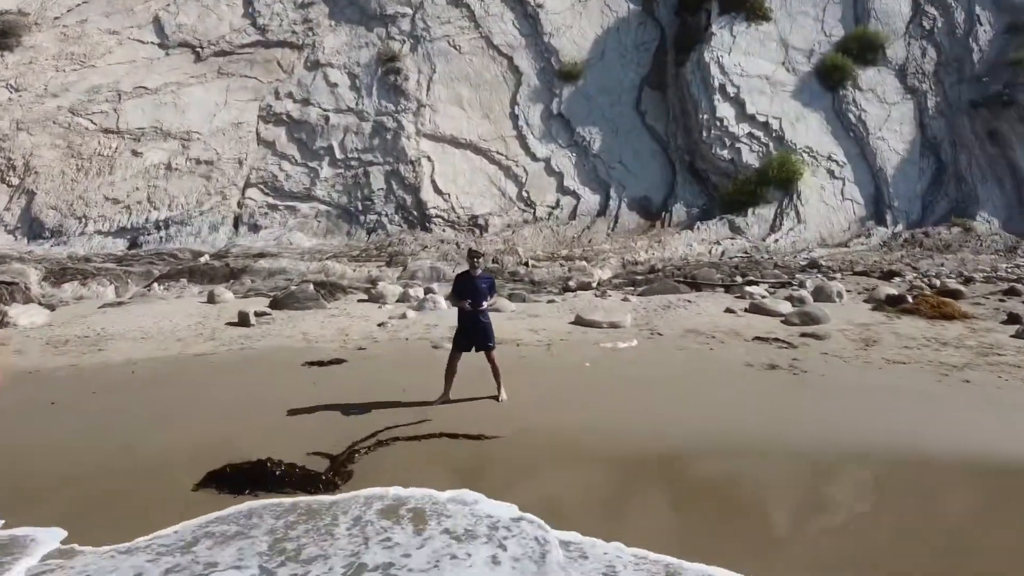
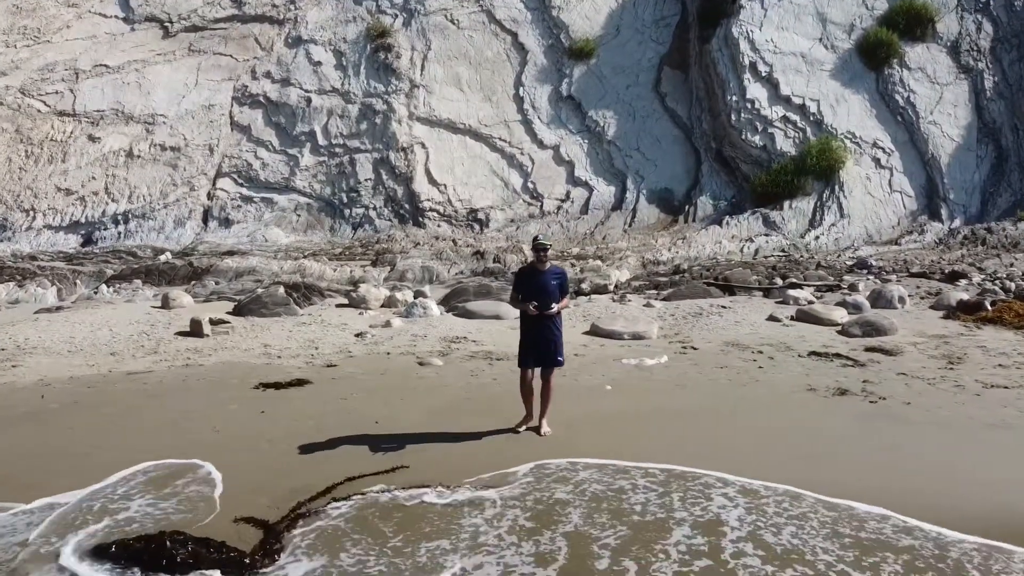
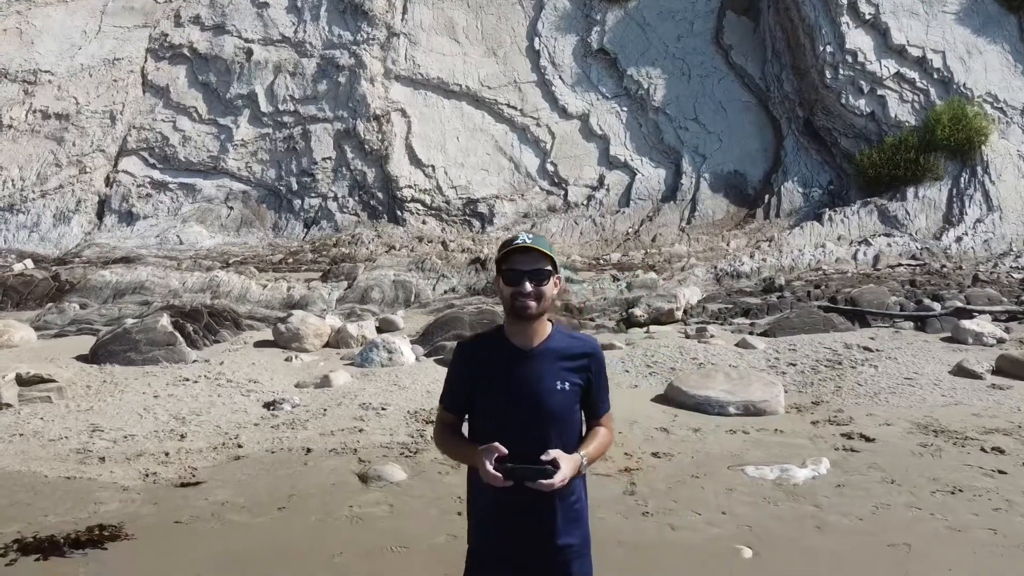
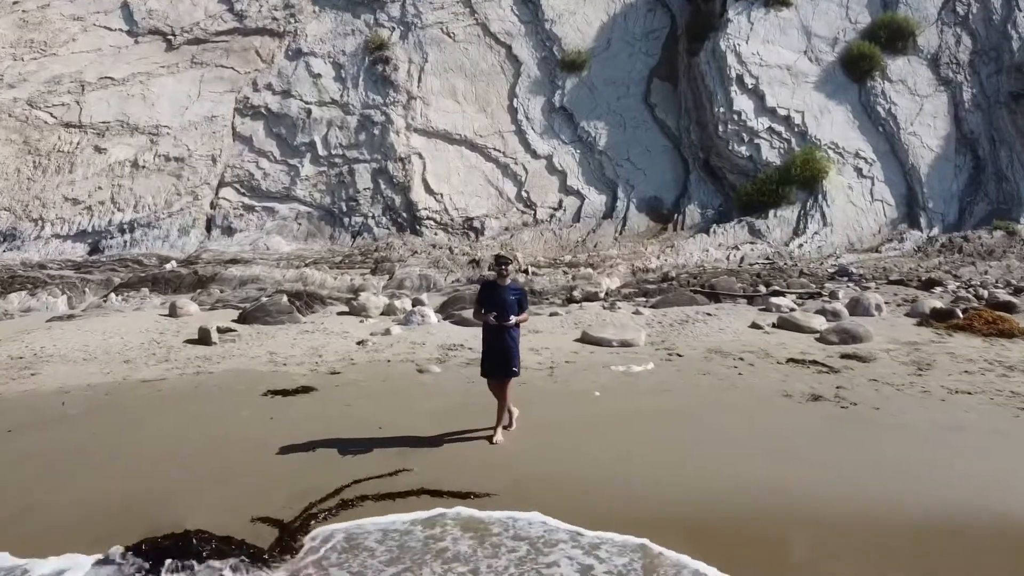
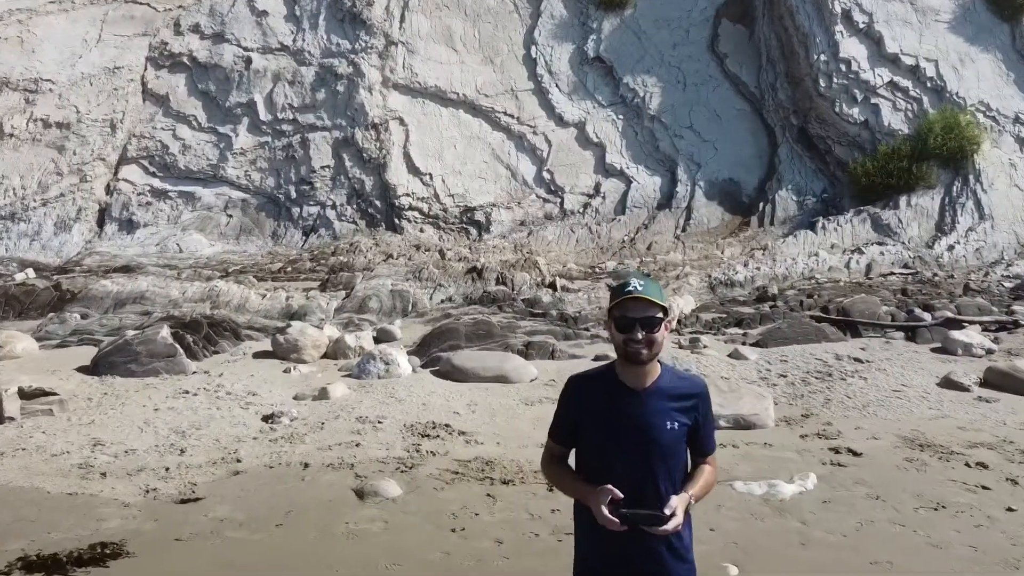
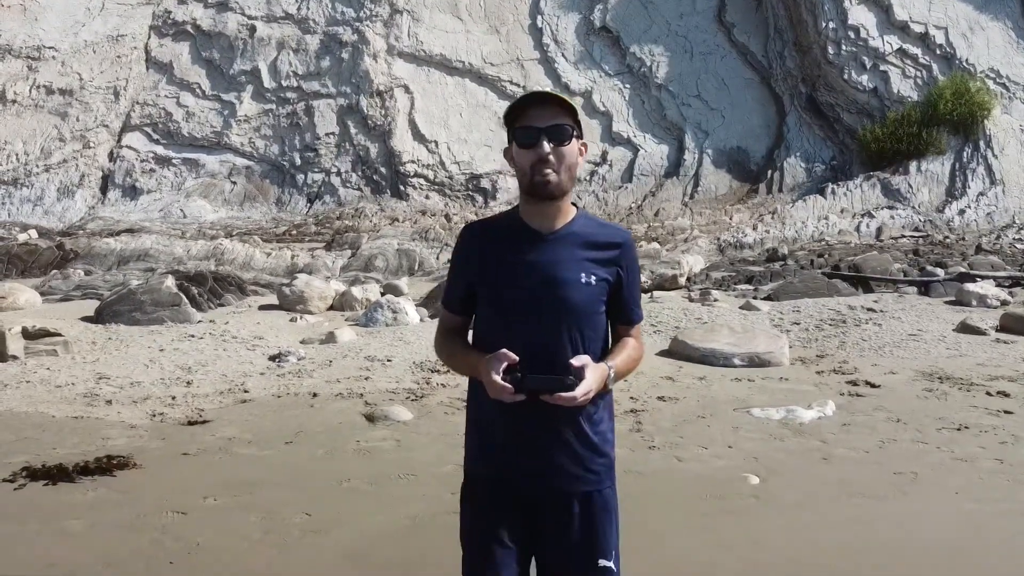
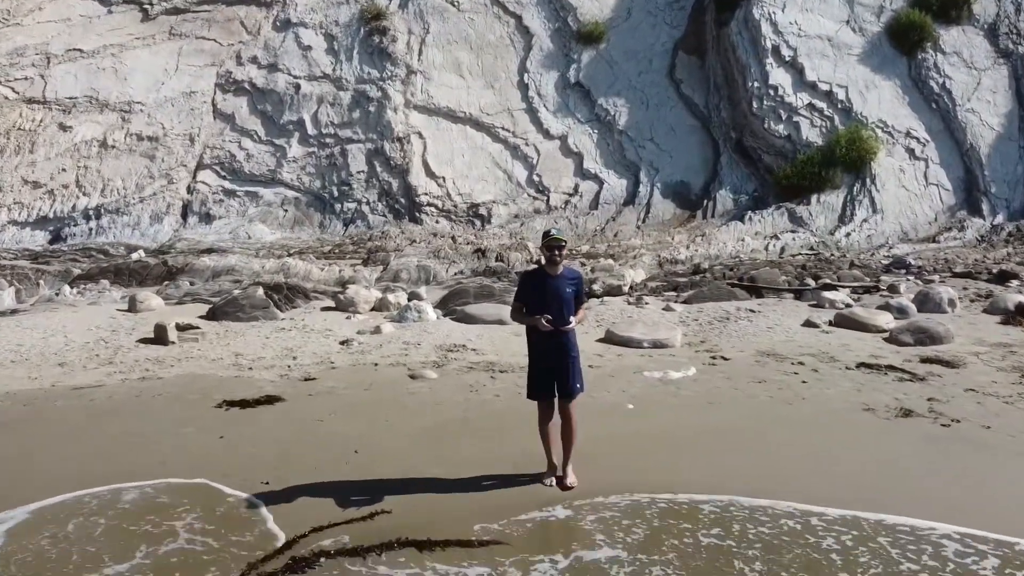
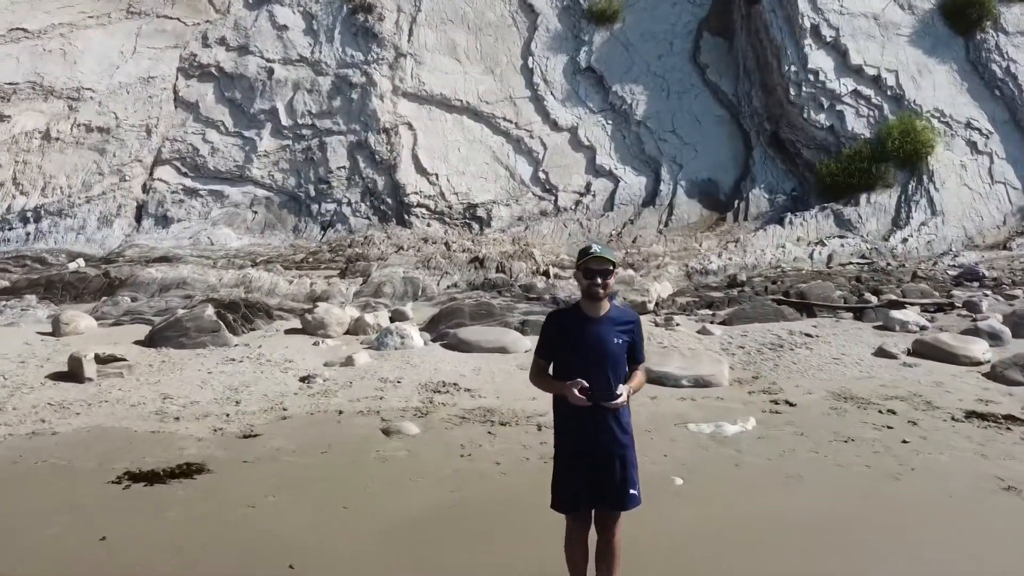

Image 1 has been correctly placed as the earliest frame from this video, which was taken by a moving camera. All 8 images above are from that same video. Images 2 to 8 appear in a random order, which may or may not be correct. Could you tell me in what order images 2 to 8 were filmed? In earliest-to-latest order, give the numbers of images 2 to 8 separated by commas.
4, 2, 7, 8, 5, 3, 6
